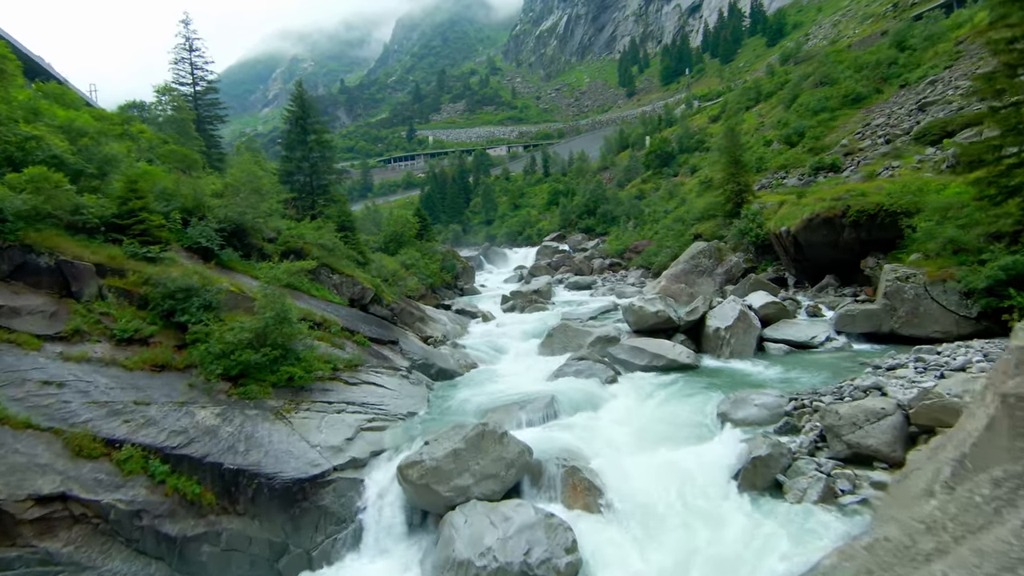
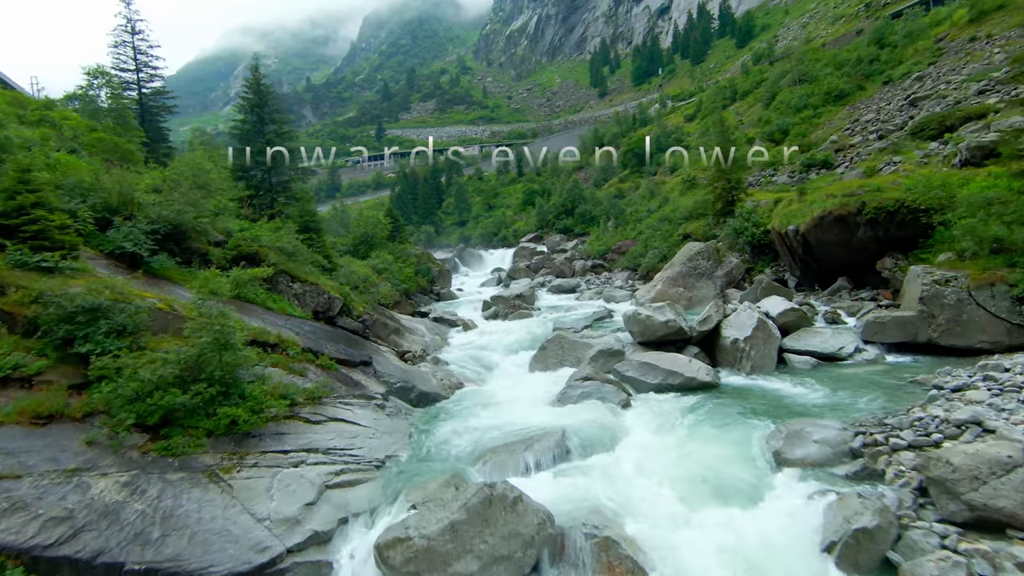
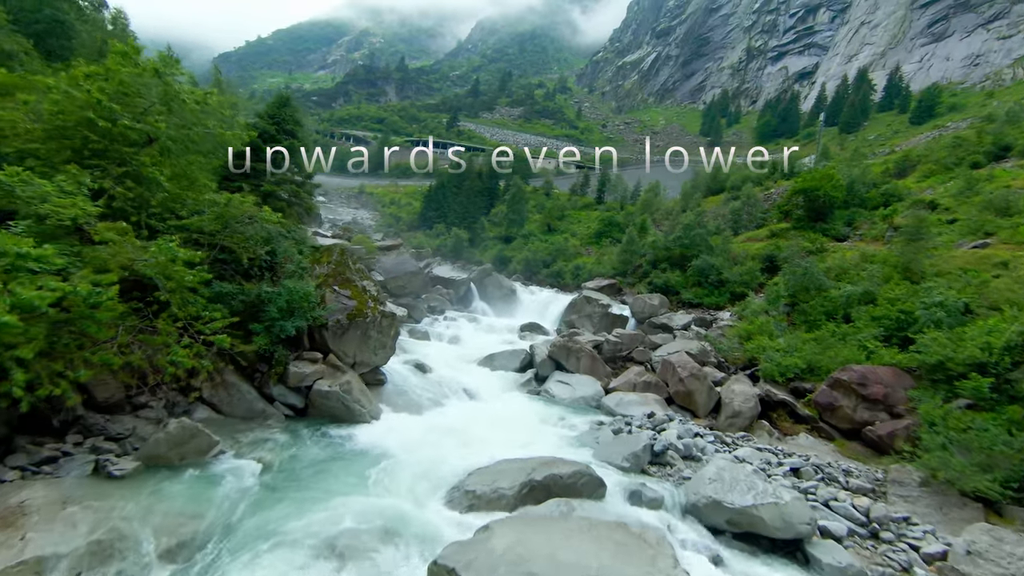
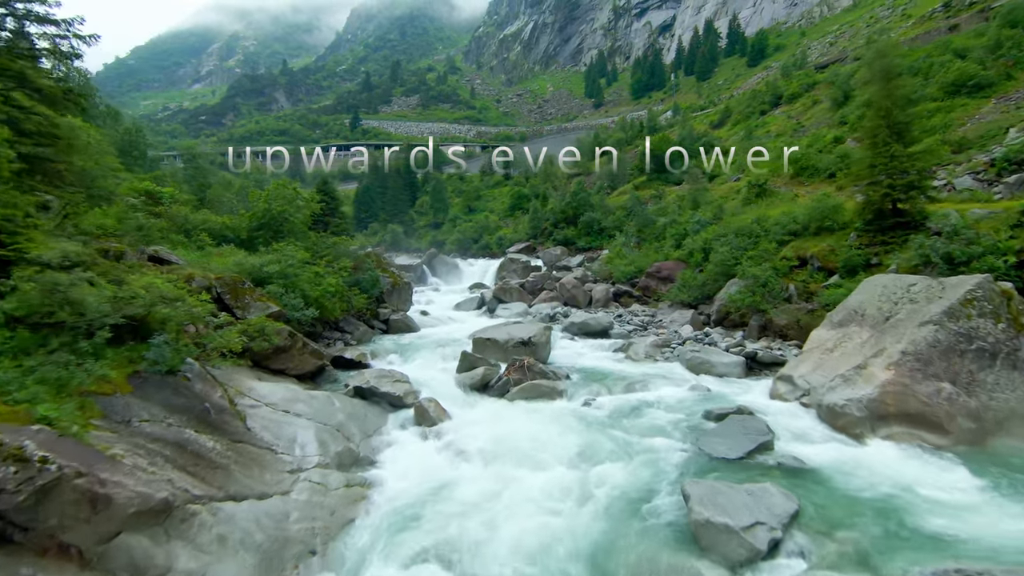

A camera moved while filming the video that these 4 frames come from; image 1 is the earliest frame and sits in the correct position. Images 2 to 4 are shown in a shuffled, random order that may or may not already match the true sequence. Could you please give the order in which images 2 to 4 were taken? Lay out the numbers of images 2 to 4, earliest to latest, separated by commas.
2, 4, 3
